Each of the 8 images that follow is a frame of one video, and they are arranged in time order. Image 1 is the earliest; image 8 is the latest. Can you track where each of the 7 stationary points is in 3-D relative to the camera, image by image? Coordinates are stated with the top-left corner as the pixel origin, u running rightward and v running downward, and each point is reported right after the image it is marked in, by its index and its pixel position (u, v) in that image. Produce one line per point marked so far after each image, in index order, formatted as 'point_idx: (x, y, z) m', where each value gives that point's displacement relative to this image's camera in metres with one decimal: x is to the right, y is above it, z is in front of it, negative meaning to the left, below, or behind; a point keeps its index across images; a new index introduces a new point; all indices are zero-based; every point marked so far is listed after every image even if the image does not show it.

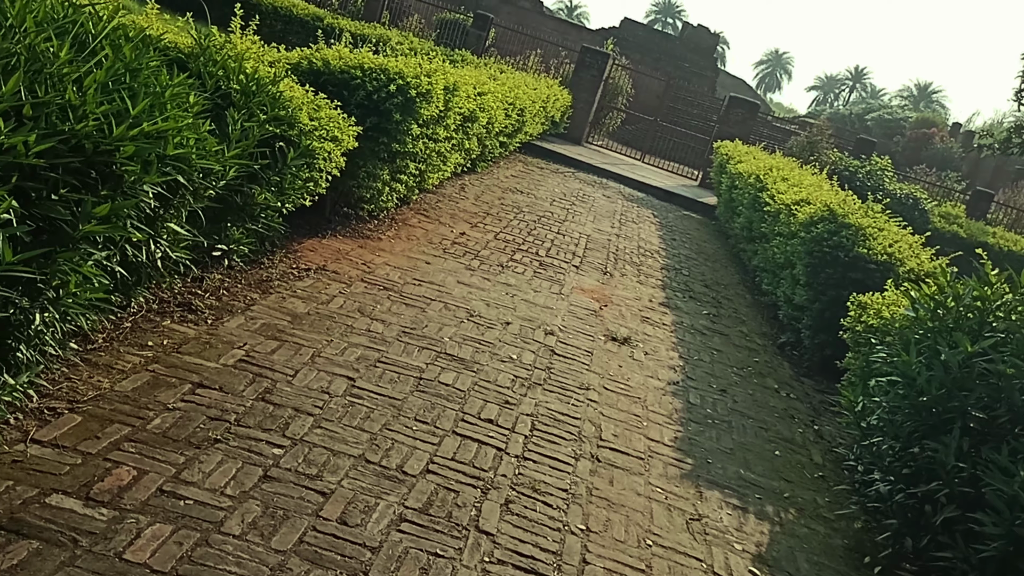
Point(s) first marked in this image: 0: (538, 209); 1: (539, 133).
0: (+0.2, +0.7, +9.7) m
1: (+0.4, +2.2, +14.5) m
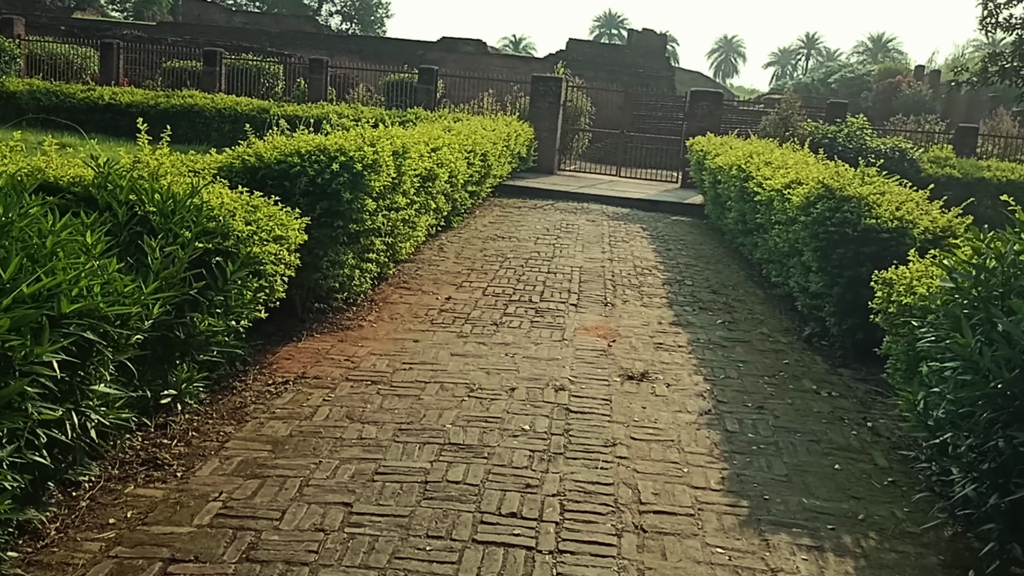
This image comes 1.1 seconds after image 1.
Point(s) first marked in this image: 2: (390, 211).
0: (+0.1, +0.3, +9.3) m
1: (-0.1, +1.6, +14.2) m
2: (-0.7, +0.5, +6.1) m
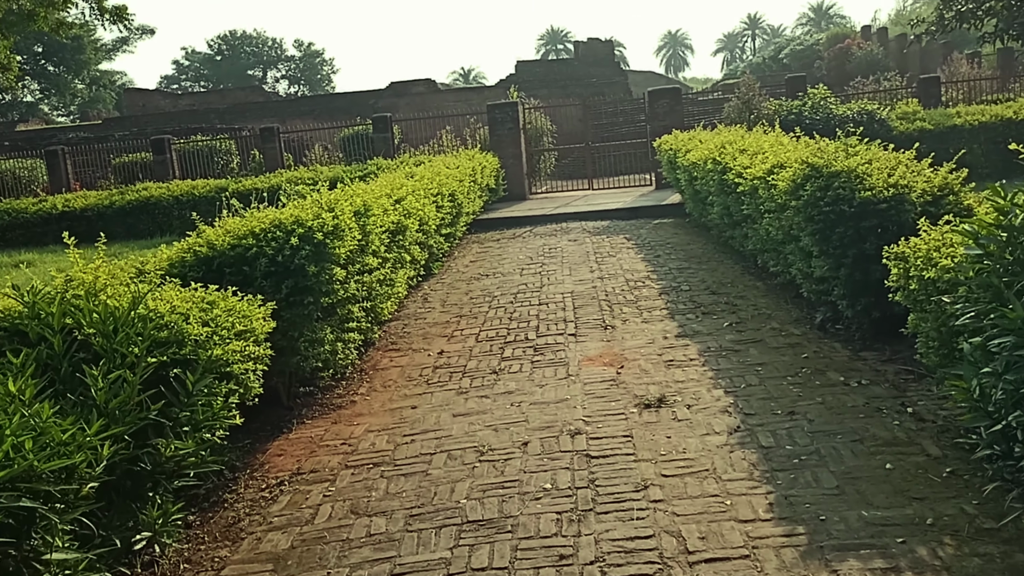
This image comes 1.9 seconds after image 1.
0: (0.0, 0.0, +8.9) m
1: (-0.5, +1.1, +13.9) m
2: (-0.8, +0.1, +5.7) m
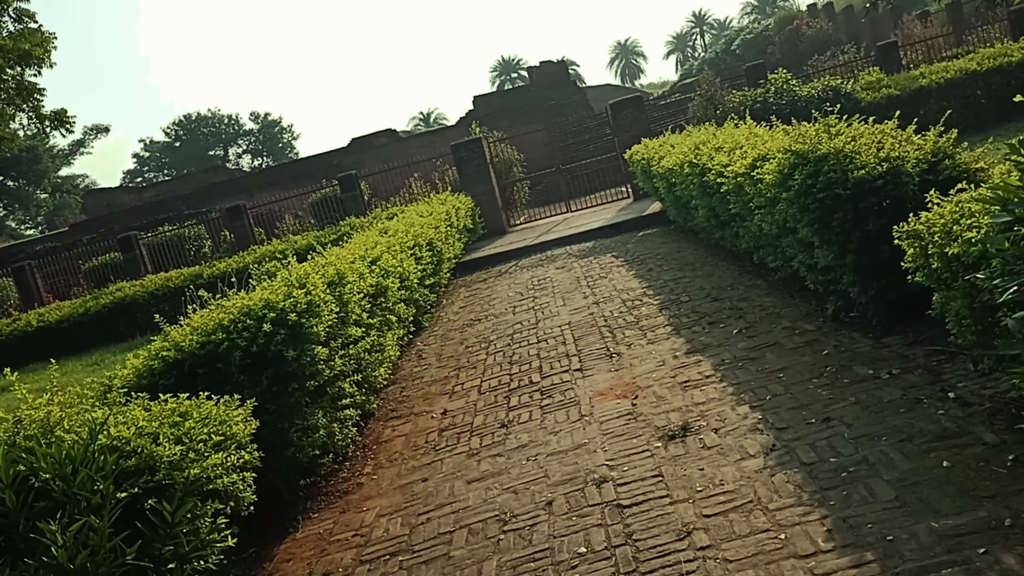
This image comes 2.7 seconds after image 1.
0: (-0.1, -0.3, +8.6) m
1: (-0.7, +0.5, +13.5) m
2: (-0.9, -0.3, +5.4) m
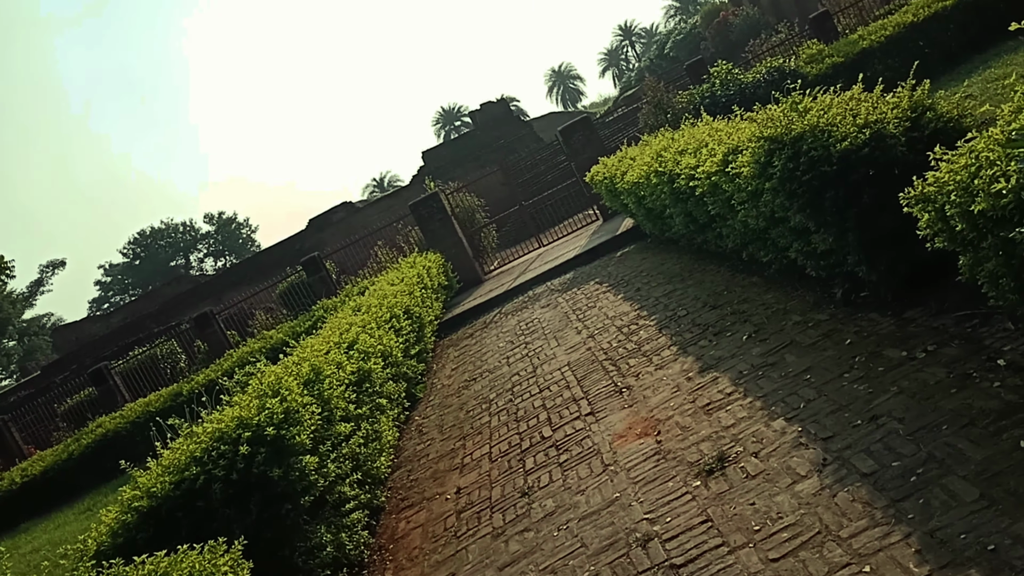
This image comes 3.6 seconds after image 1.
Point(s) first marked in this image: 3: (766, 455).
0: (-0.1, -0.8, +8.2) m
1: (-0.9, -0.3, +13.1) m
2: (-0.8, -0.8, +5.0) m
3: (+1.0, -0.7, +4.0) m
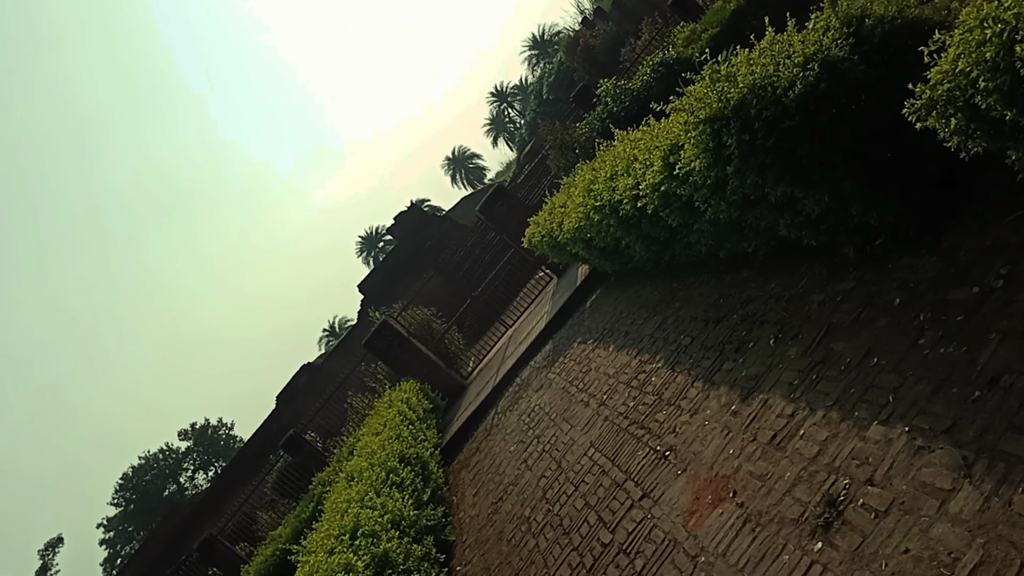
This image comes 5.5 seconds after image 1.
0: (+0.1, -1.5, +7.2) m
1: (-0.9, -1.8, +12.2) m
2: (-0.5, -1.5, +4.0) m
3: (+1.1, -0.6, +3.1) m
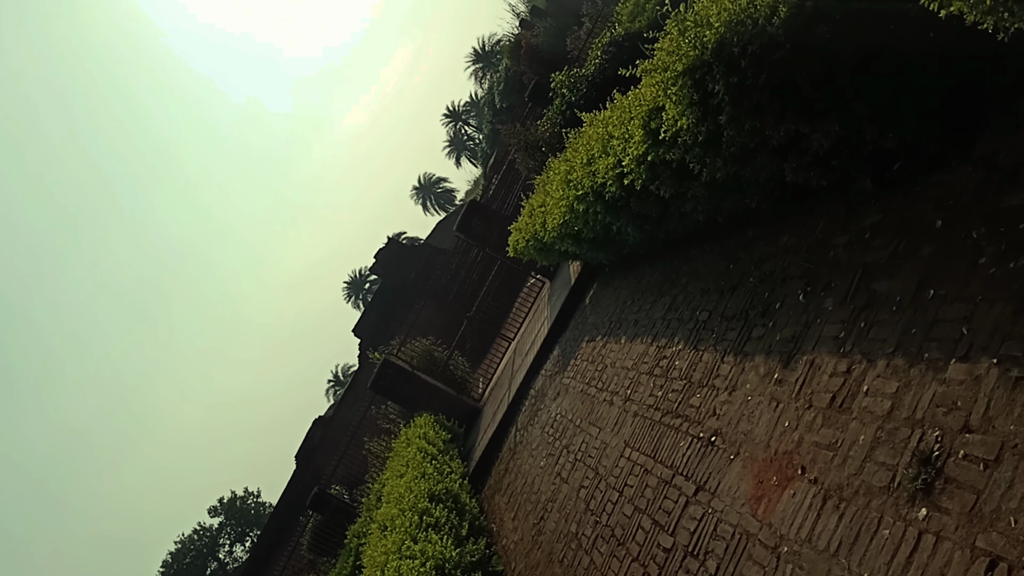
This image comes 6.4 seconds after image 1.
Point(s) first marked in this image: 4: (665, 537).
0: (+0.4, -1.5, +6.8) m
1: (-0.6, -2.1, +11.7) m
2: (-0.2, -1.6, +3.6) m
3: (+1.3, -0.4, +2.7) m
4: (+0.7, -1.2, +4.8) m
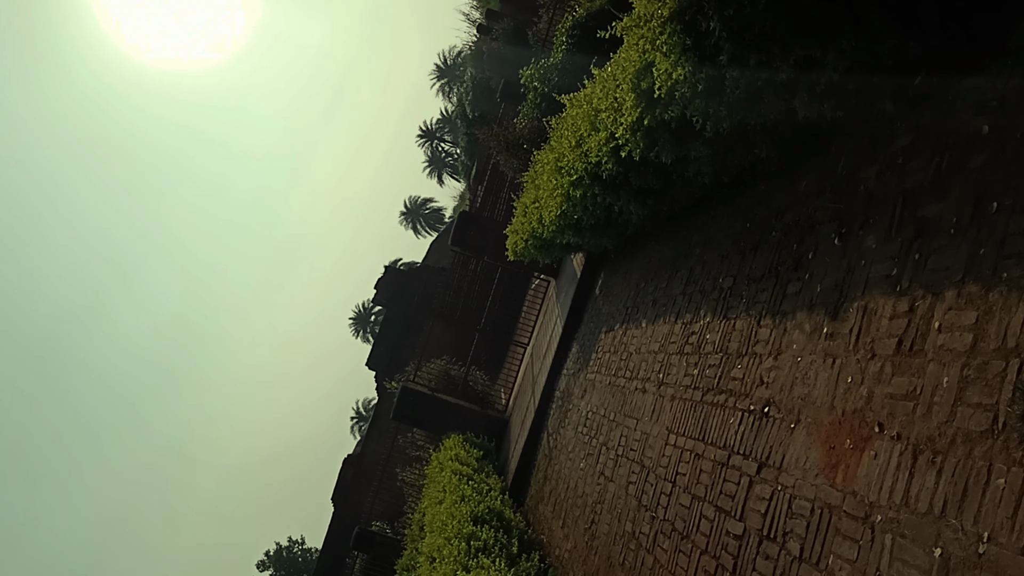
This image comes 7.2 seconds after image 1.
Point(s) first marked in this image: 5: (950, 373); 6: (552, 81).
0: (+0.7, -1.4, +6.4) m
1: (-0.1, -2.2, +11.4) m
2: (+0.1, -1.6, +3.2) m
3: (+1.3, -0.1, +2.3) m
4: (+1.0, -1.0, +4.5) m
5: (+1.3, -0.2, +3.0) m
6: (+0.5, +2.4, +11.4) m
